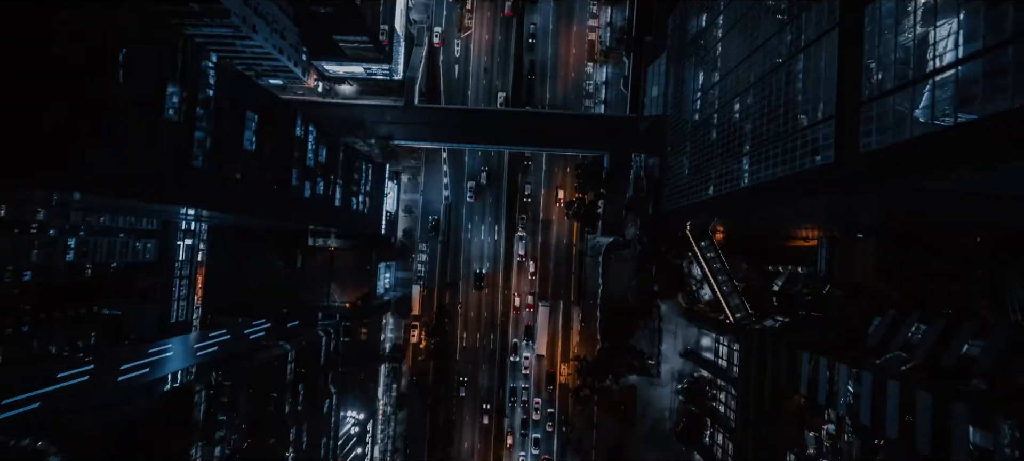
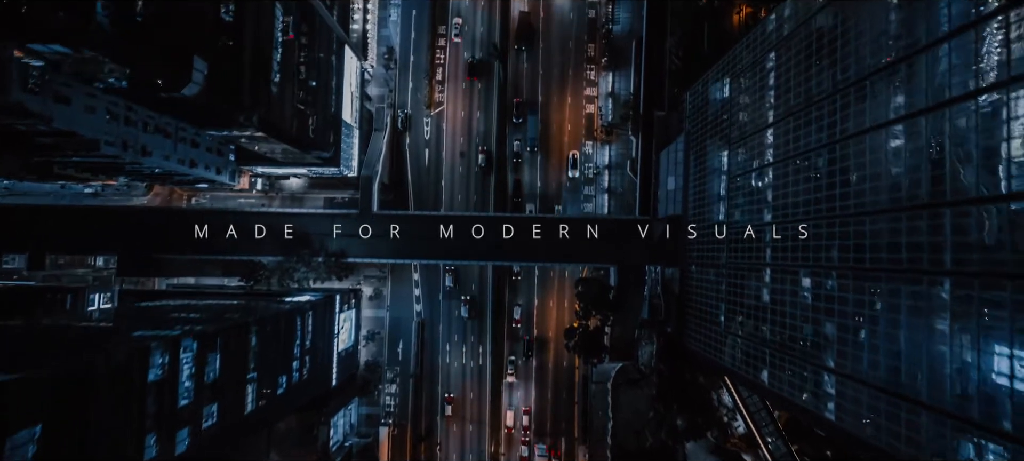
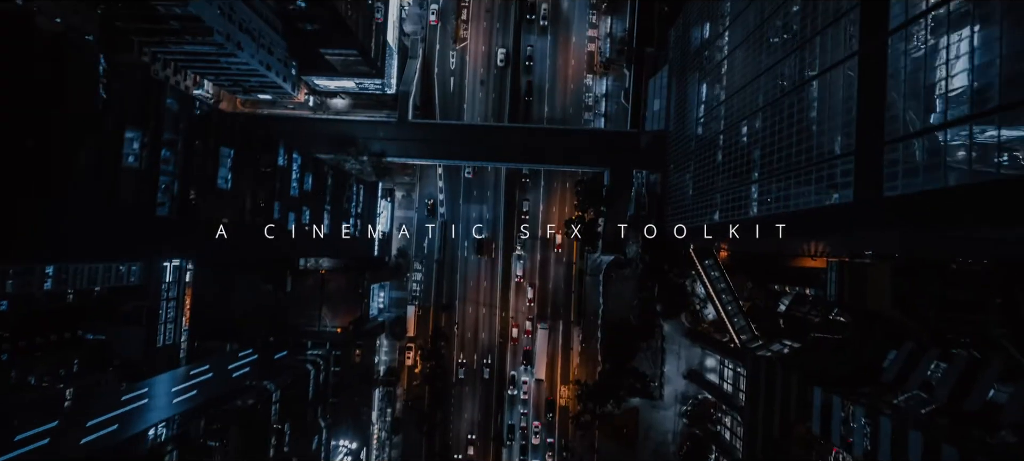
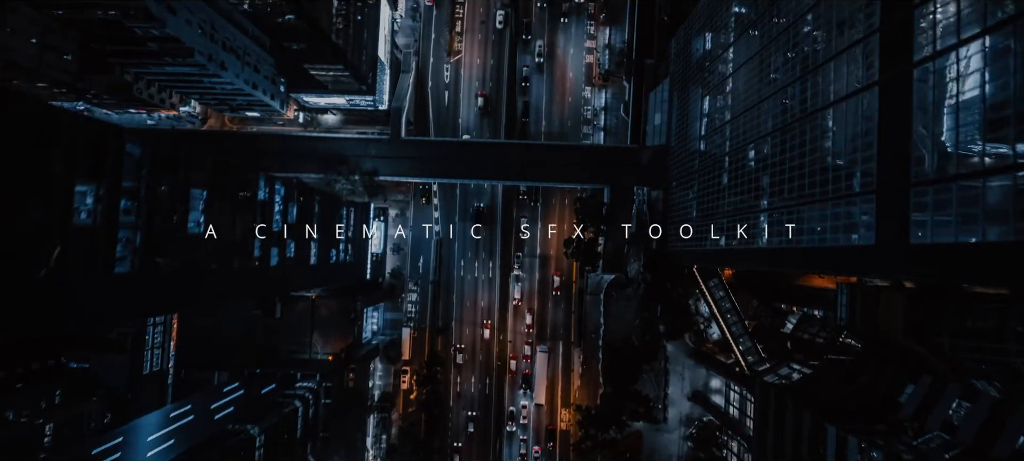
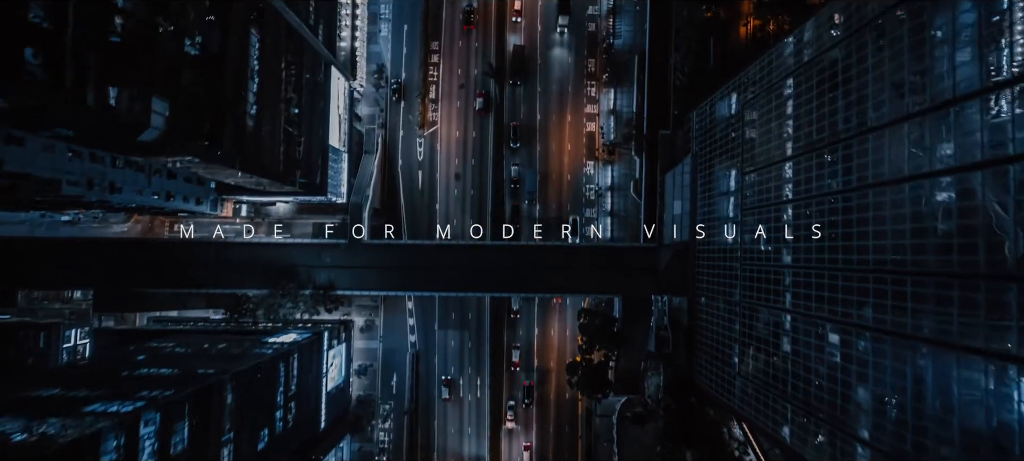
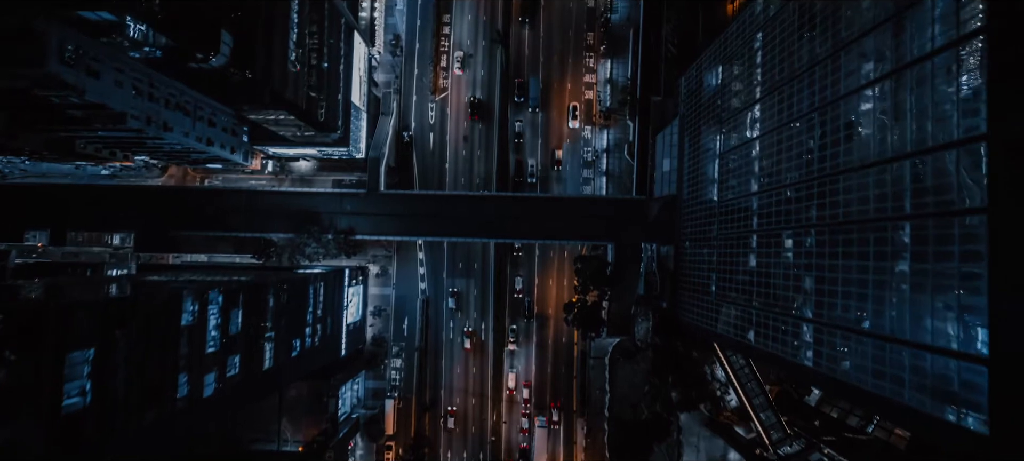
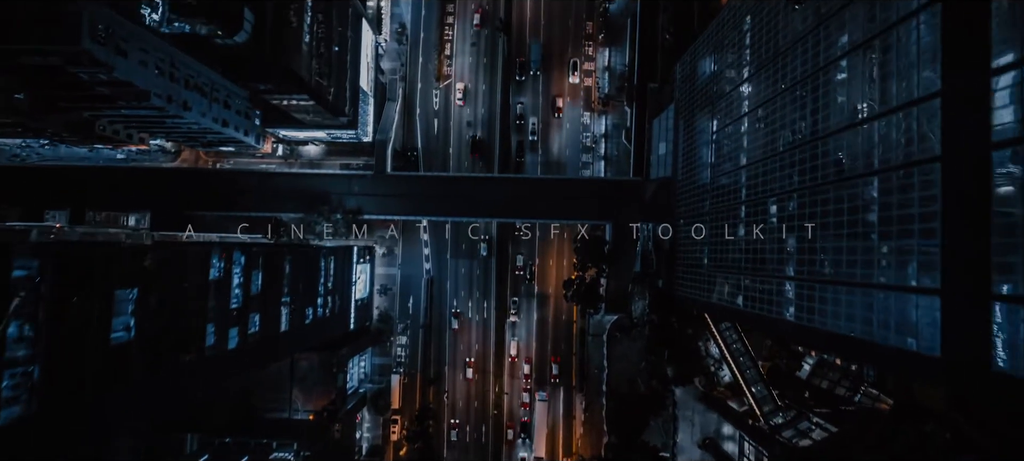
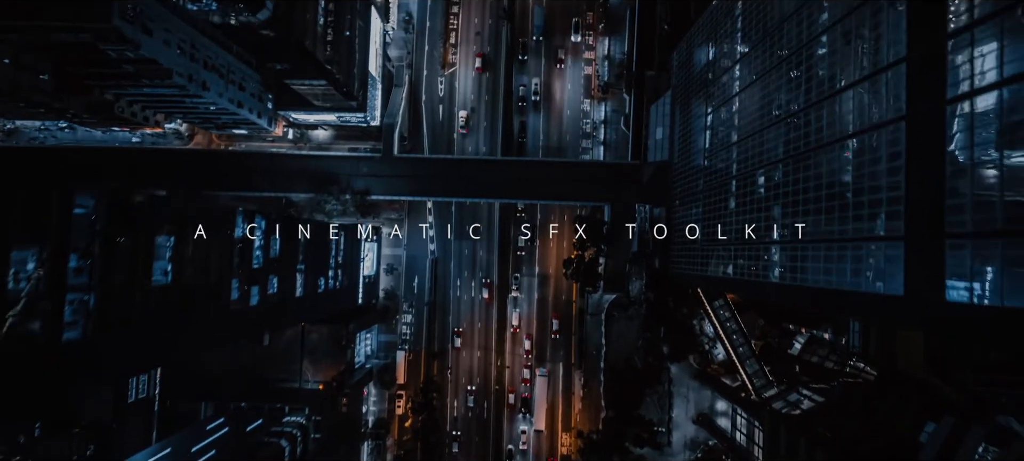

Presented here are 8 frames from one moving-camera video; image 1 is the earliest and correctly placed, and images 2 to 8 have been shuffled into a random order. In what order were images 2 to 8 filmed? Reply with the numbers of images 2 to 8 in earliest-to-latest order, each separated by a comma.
3, 4, 8, 7, 6, 2, 5
